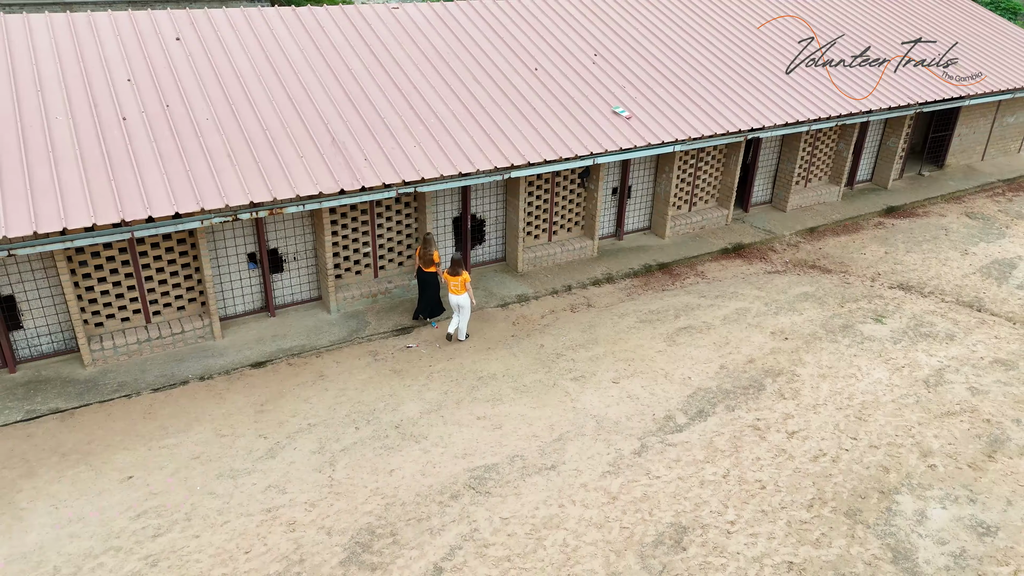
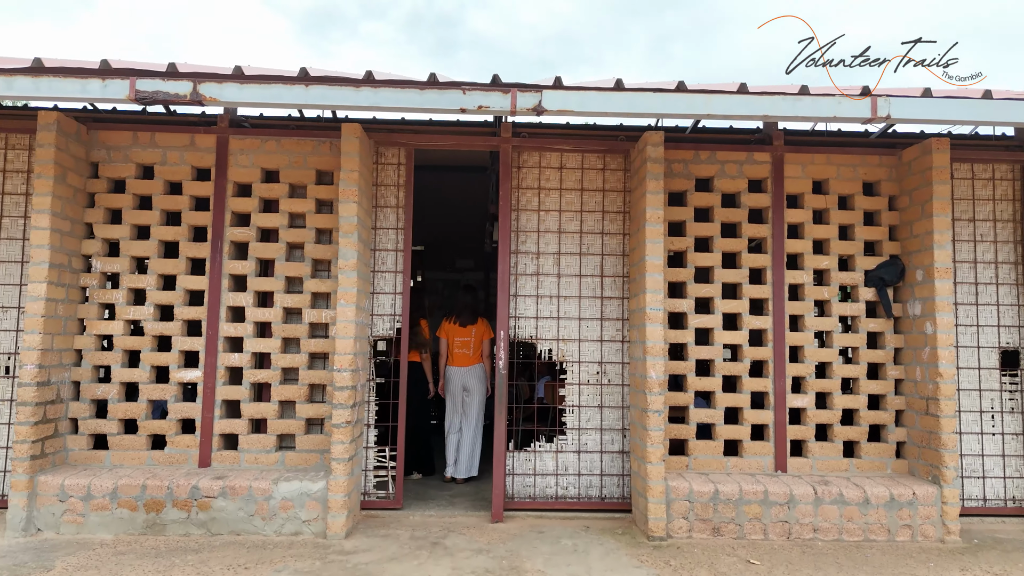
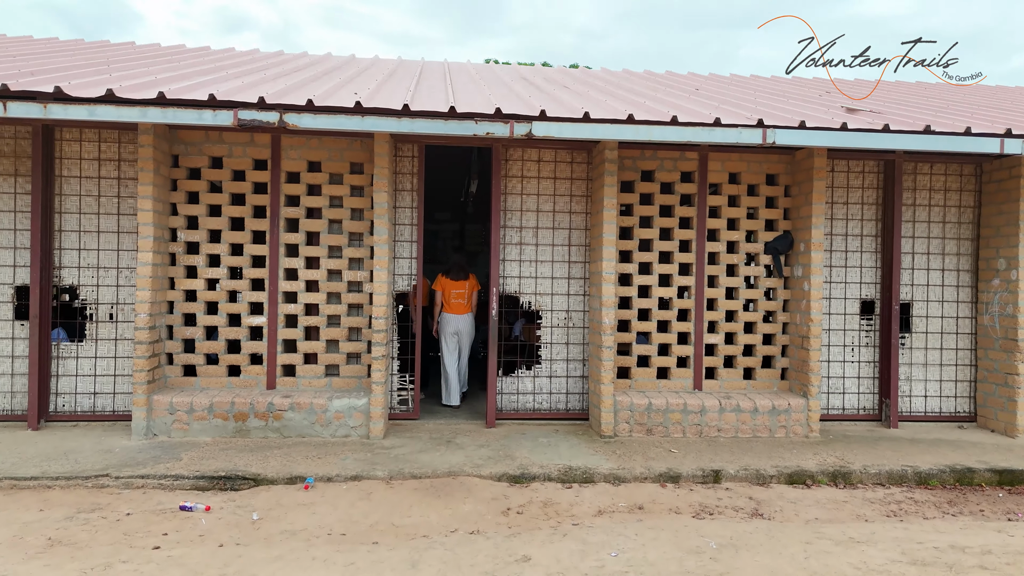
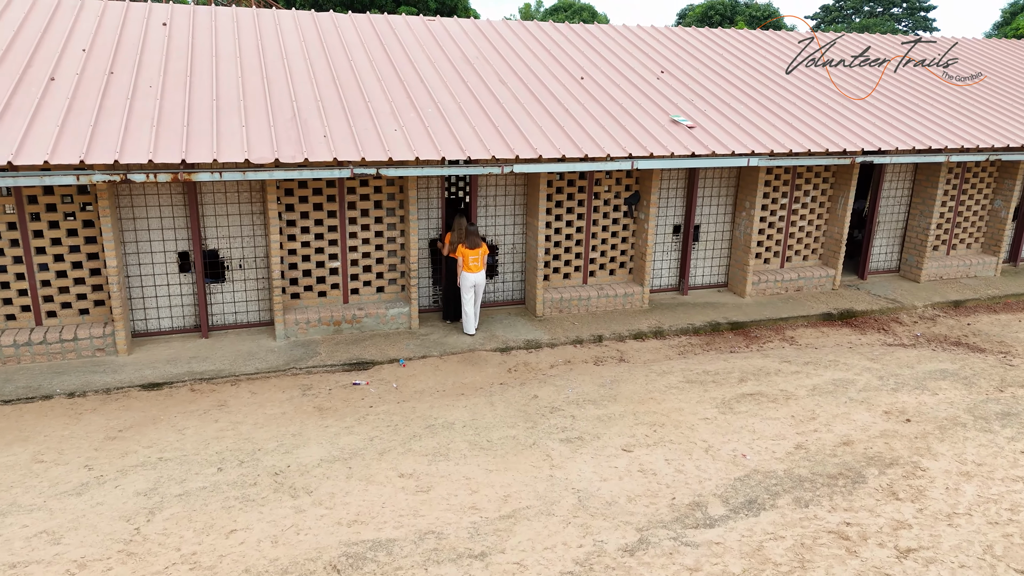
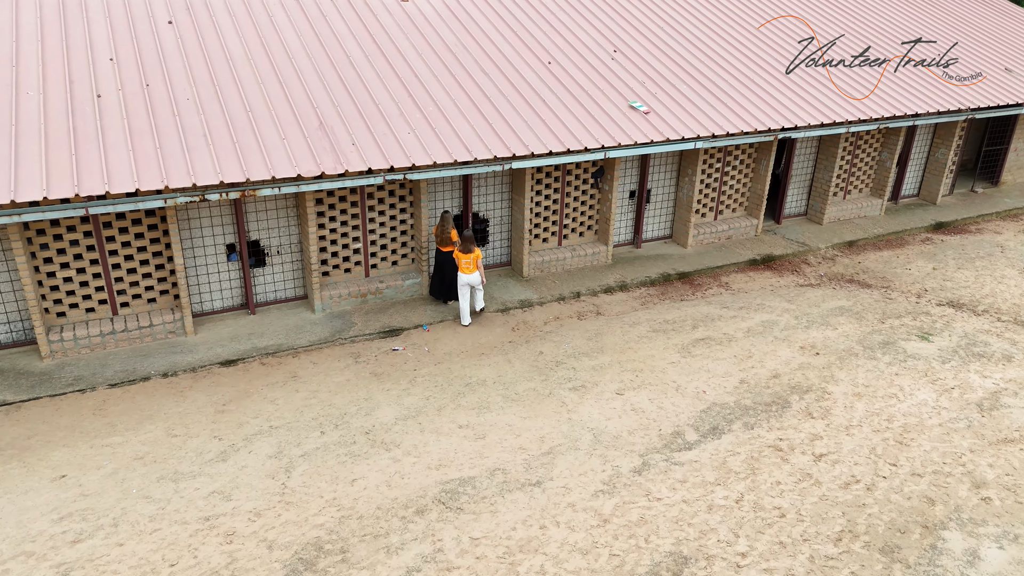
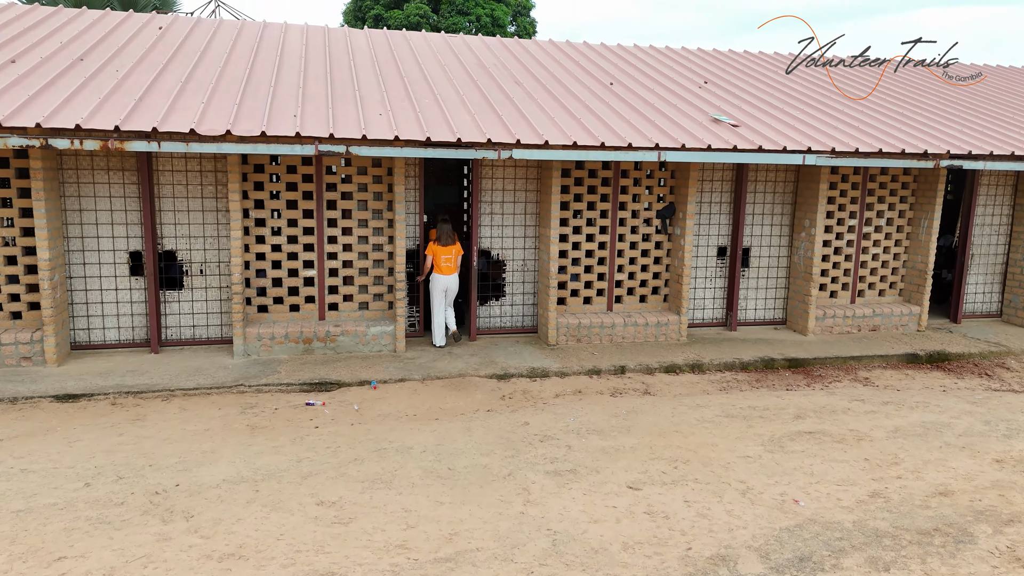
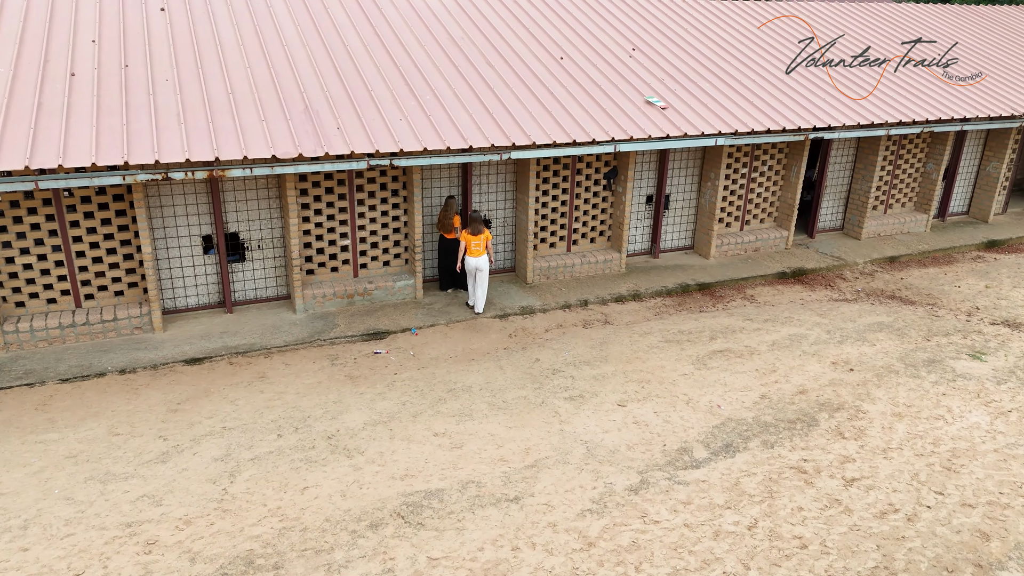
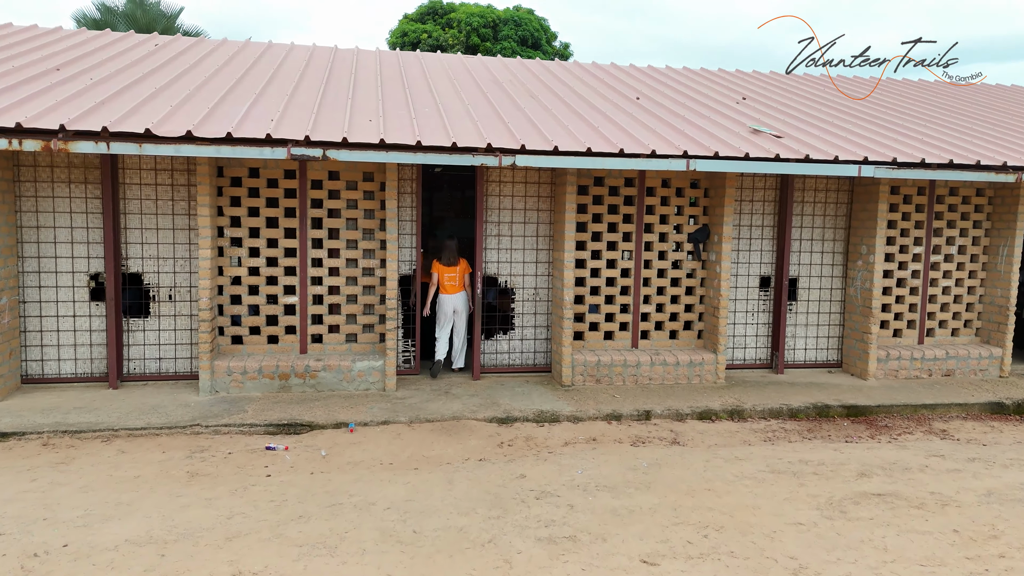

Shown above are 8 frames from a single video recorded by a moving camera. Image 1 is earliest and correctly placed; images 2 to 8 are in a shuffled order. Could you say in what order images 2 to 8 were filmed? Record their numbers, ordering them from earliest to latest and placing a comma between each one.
5, 7, 4, 6, 8, 3, 2
